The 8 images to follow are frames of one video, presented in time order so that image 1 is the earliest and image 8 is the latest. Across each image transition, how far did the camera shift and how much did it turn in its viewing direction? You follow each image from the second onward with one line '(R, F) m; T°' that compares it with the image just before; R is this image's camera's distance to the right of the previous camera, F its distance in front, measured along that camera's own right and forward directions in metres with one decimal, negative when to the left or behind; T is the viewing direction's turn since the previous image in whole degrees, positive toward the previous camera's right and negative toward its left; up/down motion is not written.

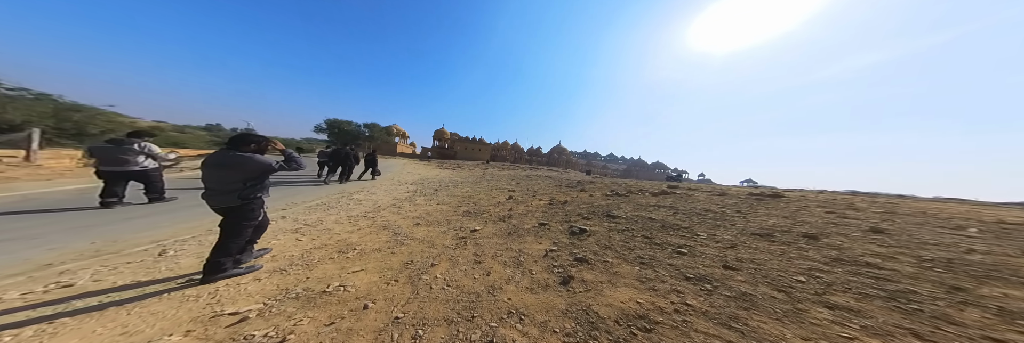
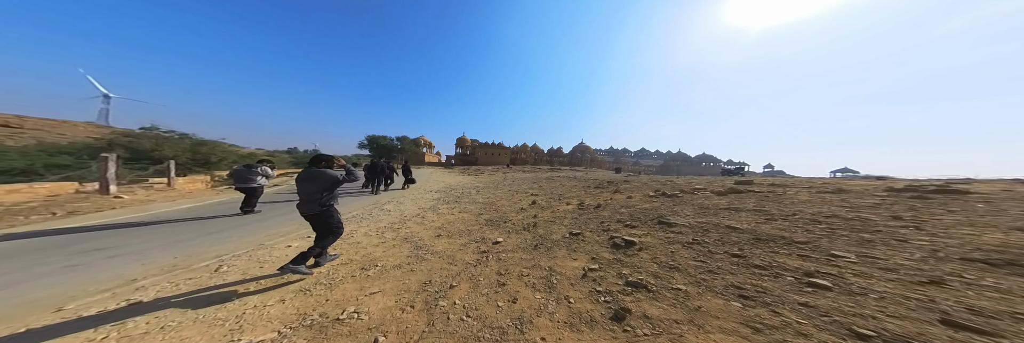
(0.0, +0.5) m; -8°
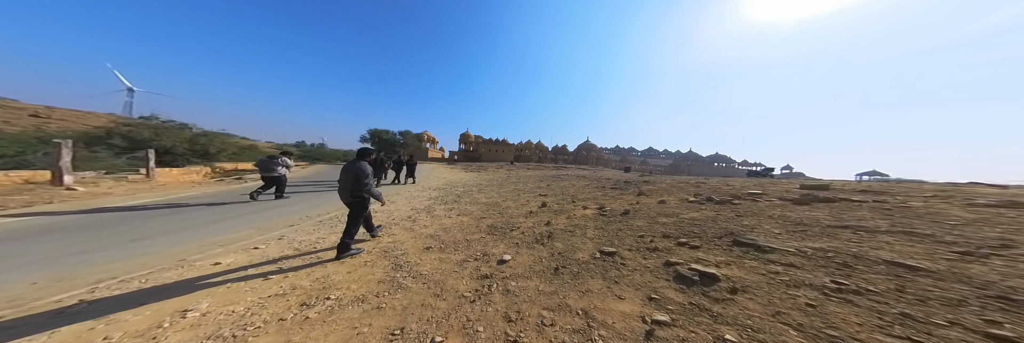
(-0.1, +0.9) m; -1°
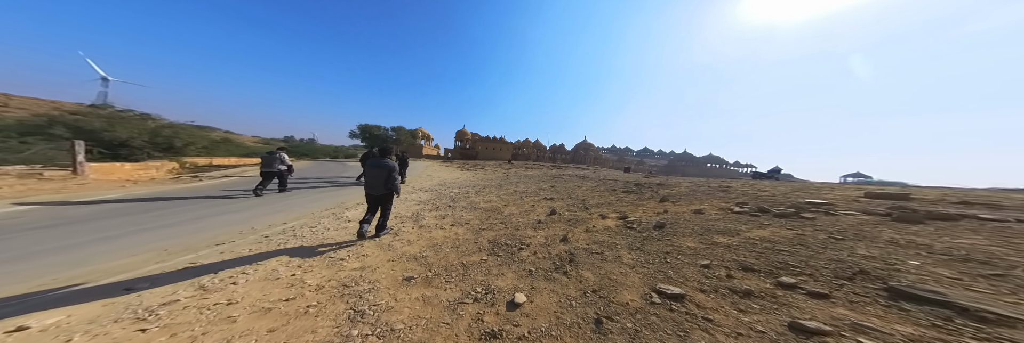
(-0.3, +0.9) m; +2°
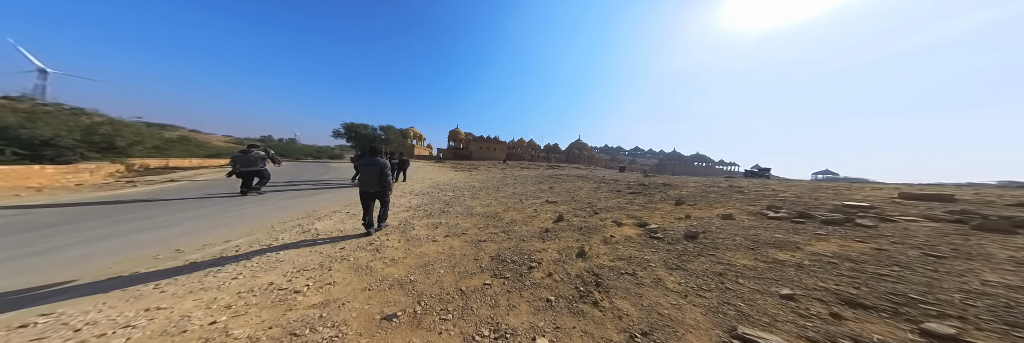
(-0.3, +0.6) m; +3°
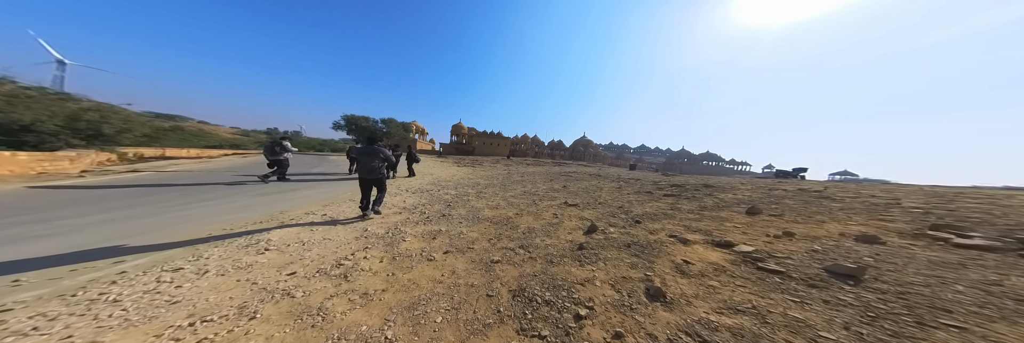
(-0.4, +1.1) m; -1°
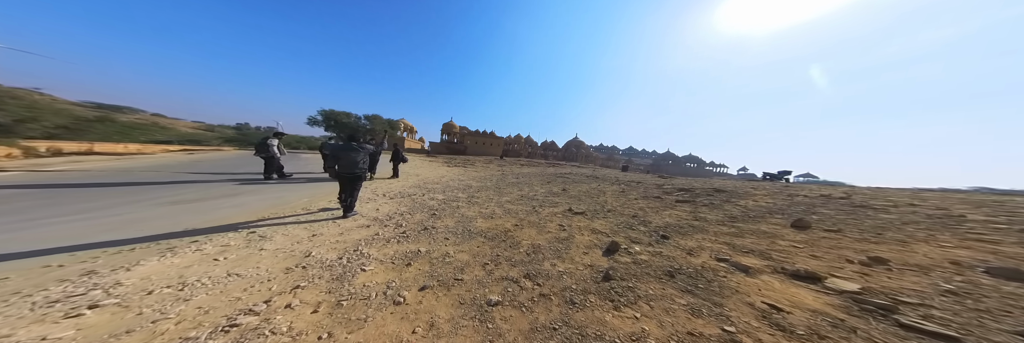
(-0.2, +0.9) m; +3°
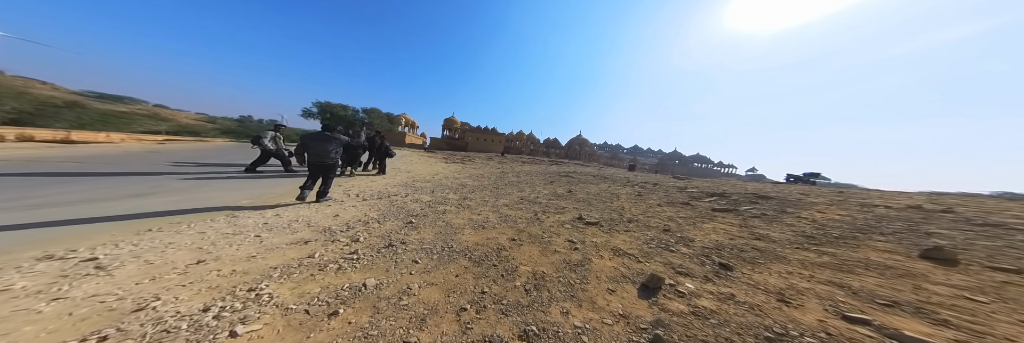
(+0.1, +1.0) m; -1°
